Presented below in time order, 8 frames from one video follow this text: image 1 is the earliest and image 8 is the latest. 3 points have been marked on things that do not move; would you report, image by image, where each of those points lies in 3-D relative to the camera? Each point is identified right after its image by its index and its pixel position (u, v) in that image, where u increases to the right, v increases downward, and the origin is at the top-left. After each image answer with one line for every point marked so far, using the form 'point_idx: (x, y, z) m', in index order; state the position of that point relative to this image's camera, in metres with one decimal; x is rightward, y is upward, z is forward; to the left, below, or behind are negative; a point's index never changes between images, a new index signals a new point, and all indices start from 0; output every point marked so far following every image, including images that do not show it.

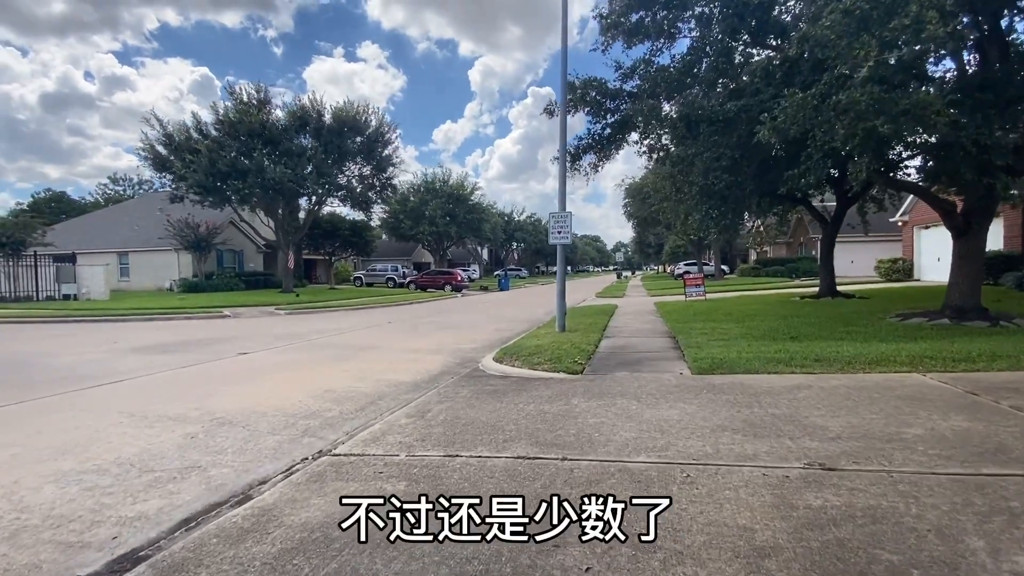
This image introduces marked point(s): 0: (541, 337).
0: (+0.9, -1.4, +13.6) m
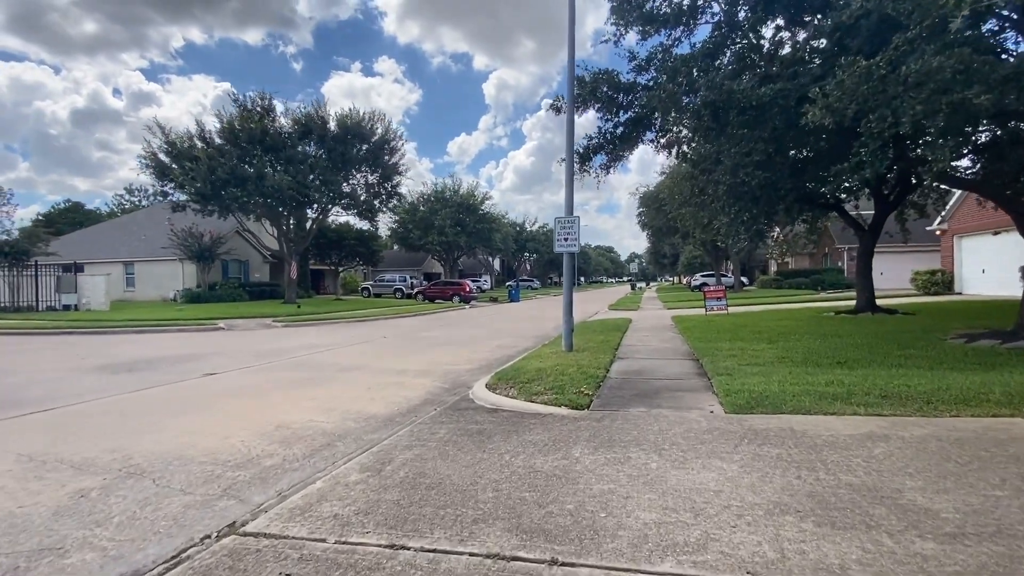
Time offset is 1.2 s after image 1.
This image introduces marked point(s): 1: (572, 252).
0: (+0.9, -1.8, +11.9) m
1: (+1.7, +1.0, +13.2) m
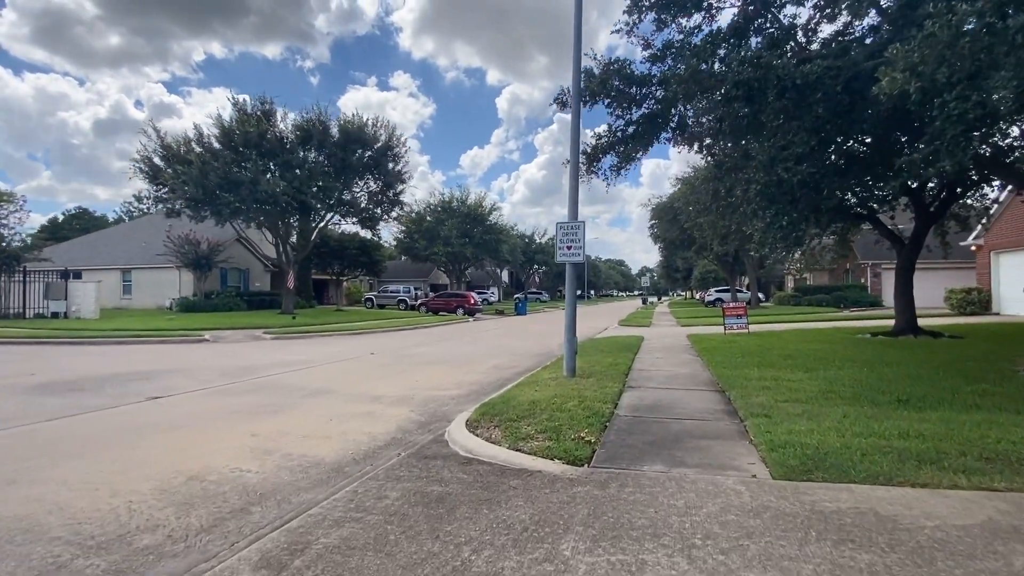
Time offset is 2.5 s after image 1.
0: (+0.7, -2.1, +10.2) m
1: (+1.5, +0.6, +11.5) m
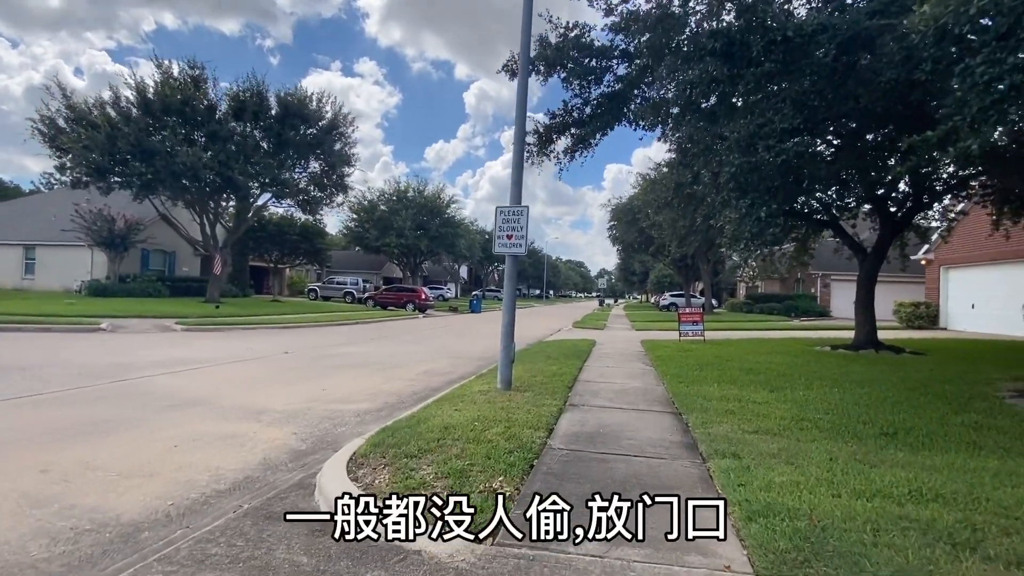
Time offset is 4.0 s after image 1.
0: (-0.8, -2.0, +8.3) m
1: (+0.1, +0.7, +9.7) m
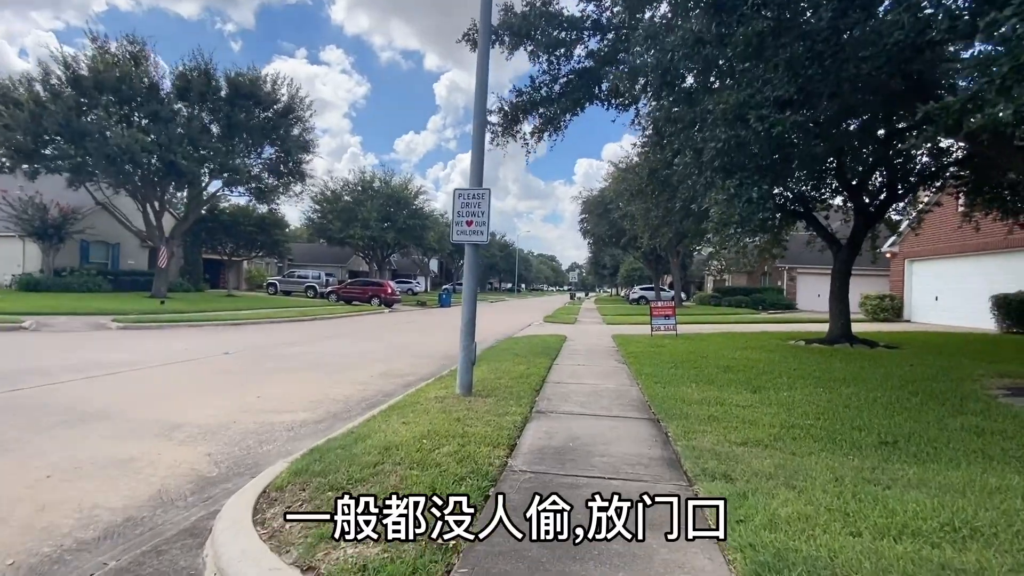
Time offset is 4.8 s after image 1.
0: (-1.4, -1.9, +7.2) m
1: (-0.6, +0.8, +8.6) m
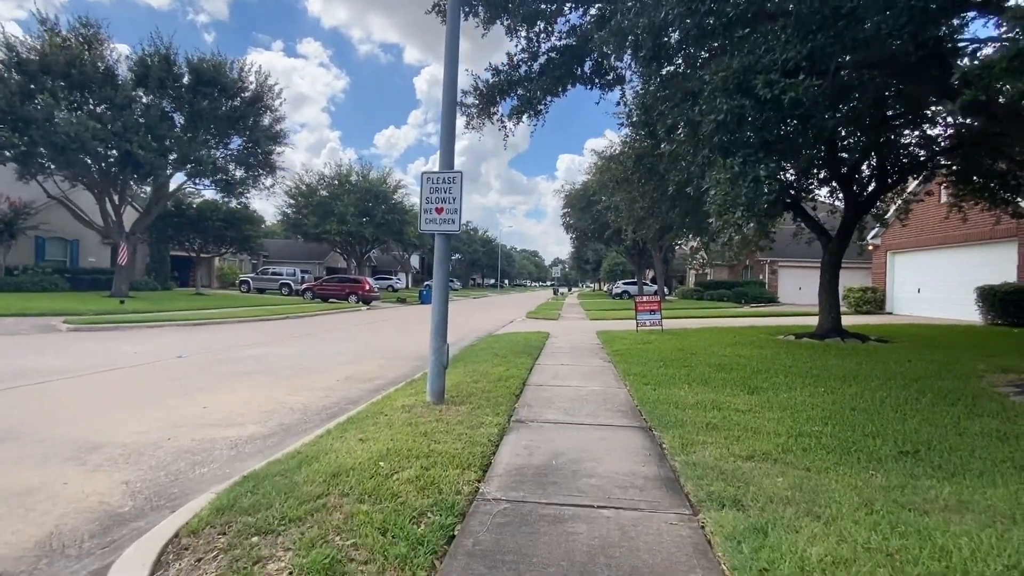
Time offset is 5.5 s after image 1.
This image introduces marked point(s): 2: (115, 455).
0: (-1.7, -1.8, +6.4) m
1: (-1.0, +0.9, +7.8) m
2: (-5.1, -2.1, +6.1) m
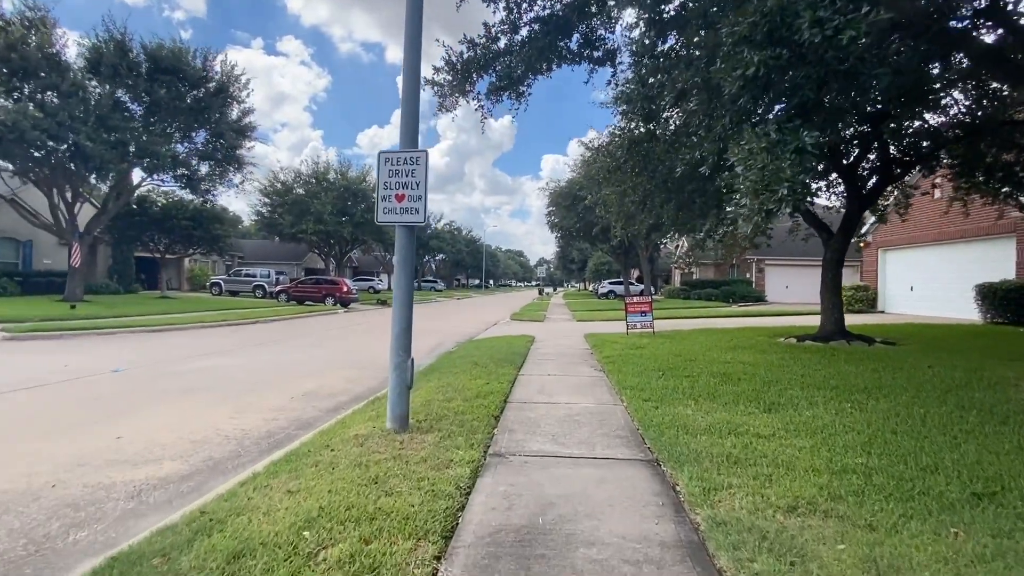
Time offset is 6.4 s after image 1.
0: (-2.0, -1.9, +5.0) m
1: (-1.3, +0.8, +6.5) m
2: (-5.3, -2.2, +4.7) m
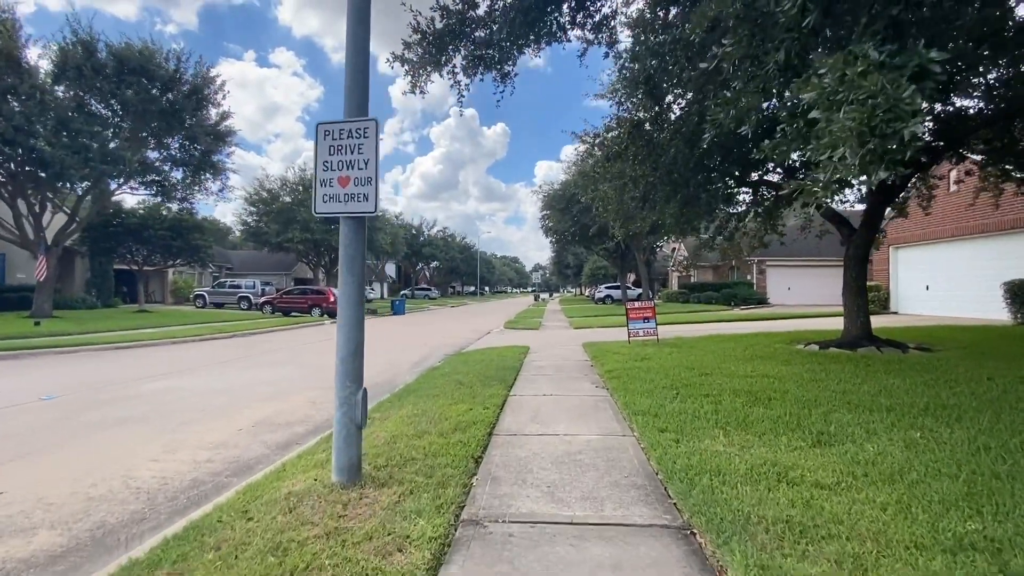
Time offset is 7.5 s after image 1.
0: (-2.2, -2.0, +3.5) m
1: (-1.6, +0.7, +5.0) m
2: (-5.5, -2.3, +3.2) m
